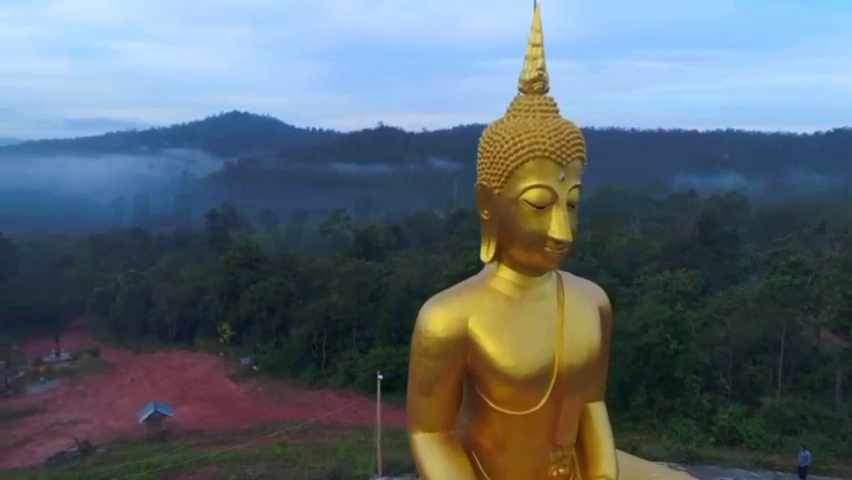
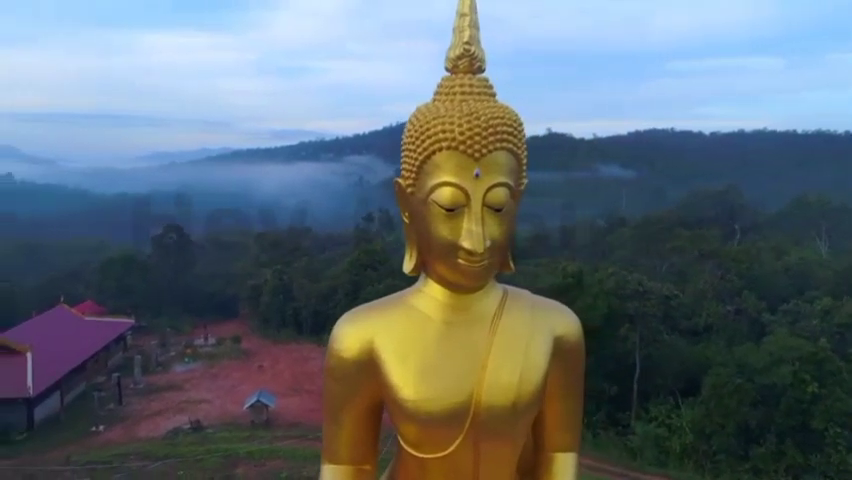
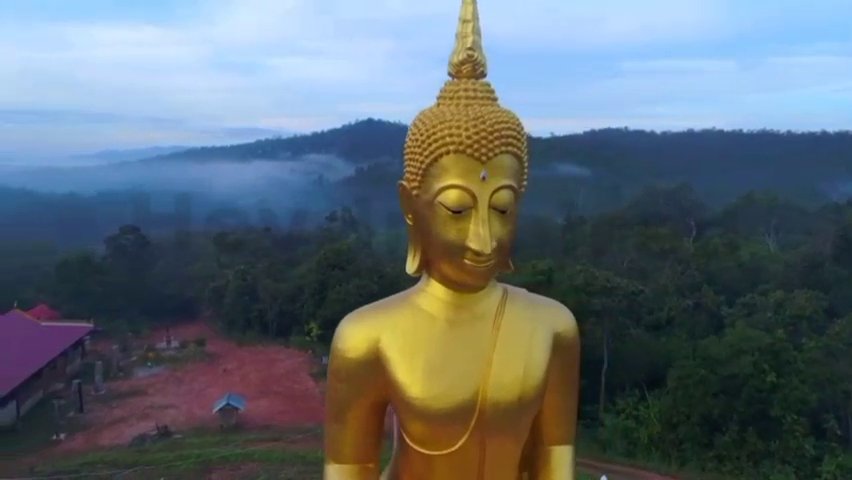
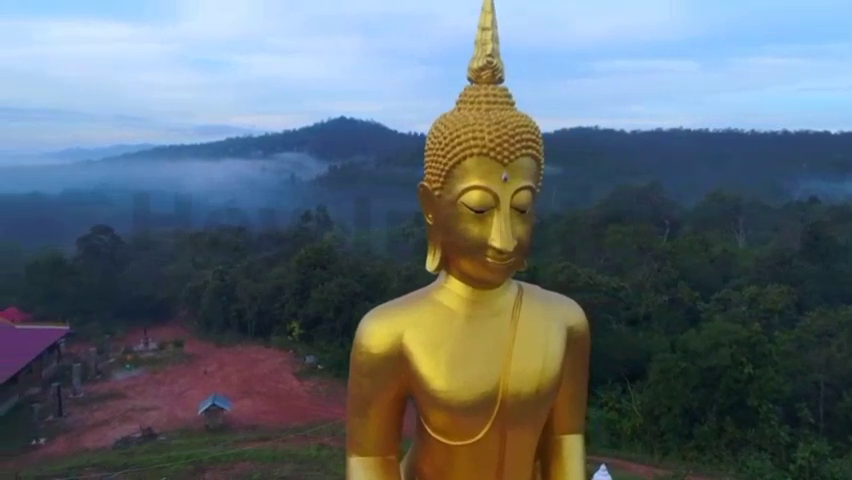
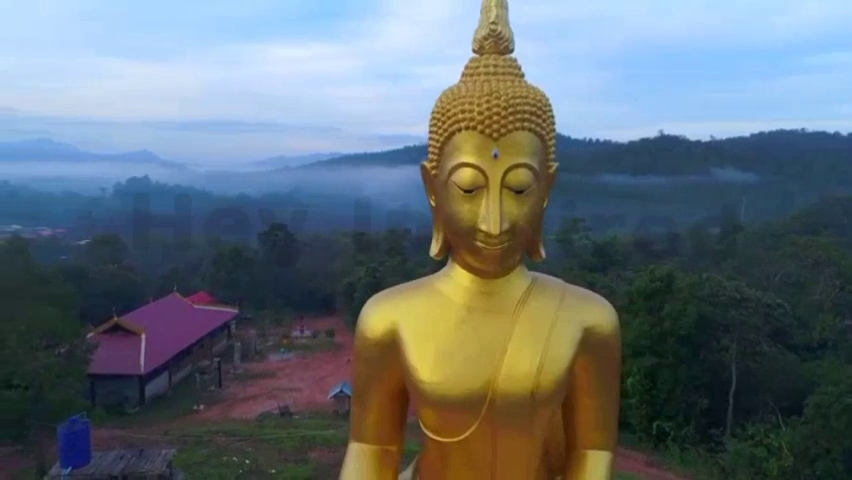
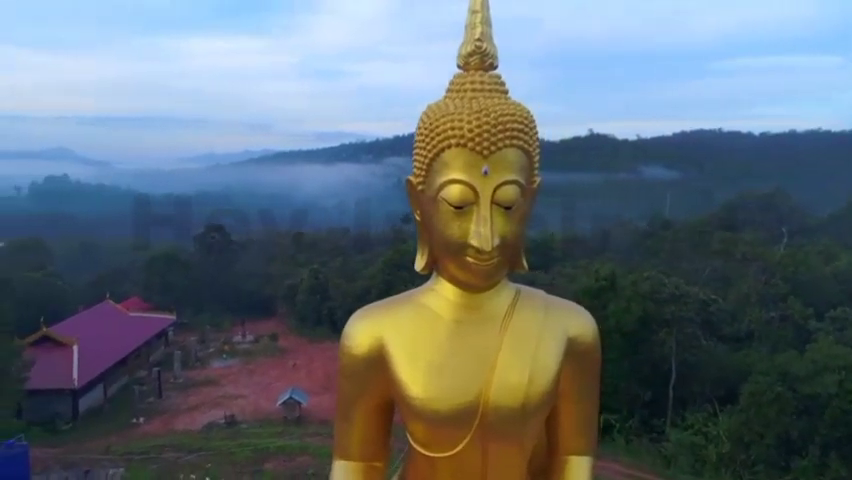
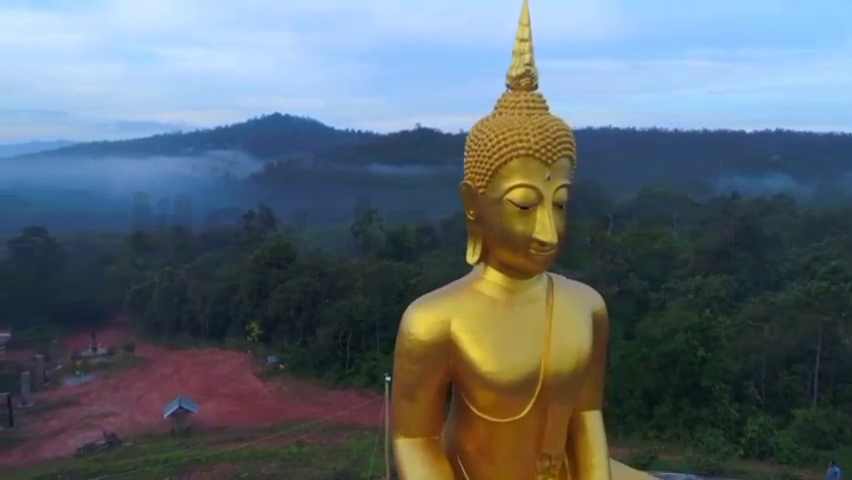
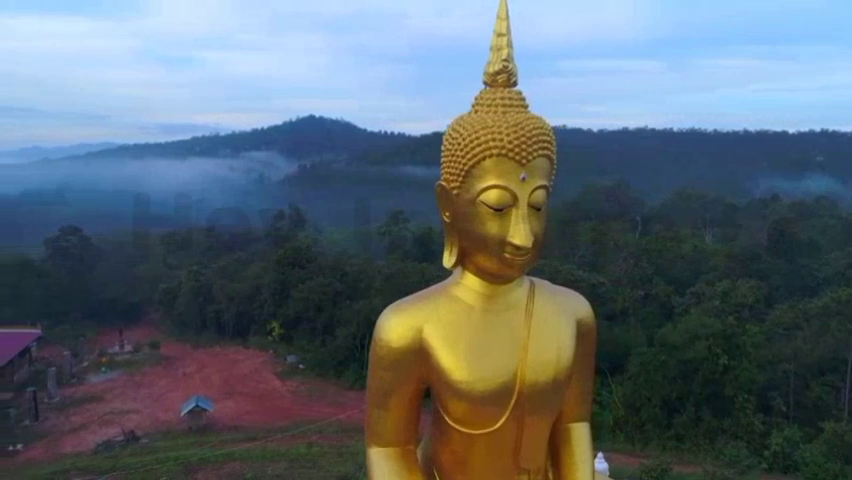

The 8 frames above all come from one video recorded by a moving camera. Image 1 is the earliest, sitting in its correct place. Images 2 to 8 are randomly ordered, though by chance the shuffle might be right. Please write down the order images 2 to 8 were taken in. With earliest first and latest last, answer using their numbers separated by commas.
7, 8, 4, 3, 2, 6, 5
